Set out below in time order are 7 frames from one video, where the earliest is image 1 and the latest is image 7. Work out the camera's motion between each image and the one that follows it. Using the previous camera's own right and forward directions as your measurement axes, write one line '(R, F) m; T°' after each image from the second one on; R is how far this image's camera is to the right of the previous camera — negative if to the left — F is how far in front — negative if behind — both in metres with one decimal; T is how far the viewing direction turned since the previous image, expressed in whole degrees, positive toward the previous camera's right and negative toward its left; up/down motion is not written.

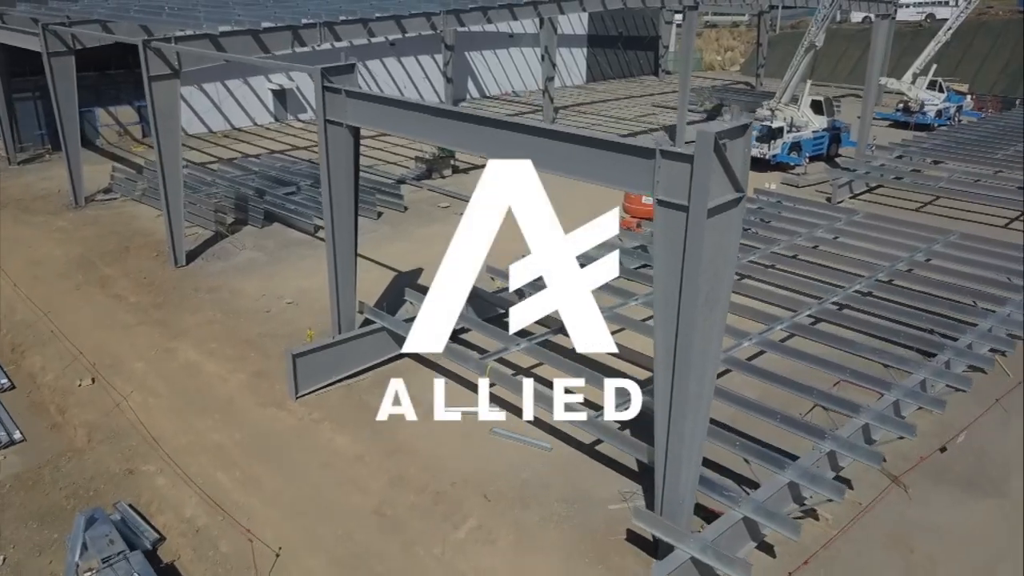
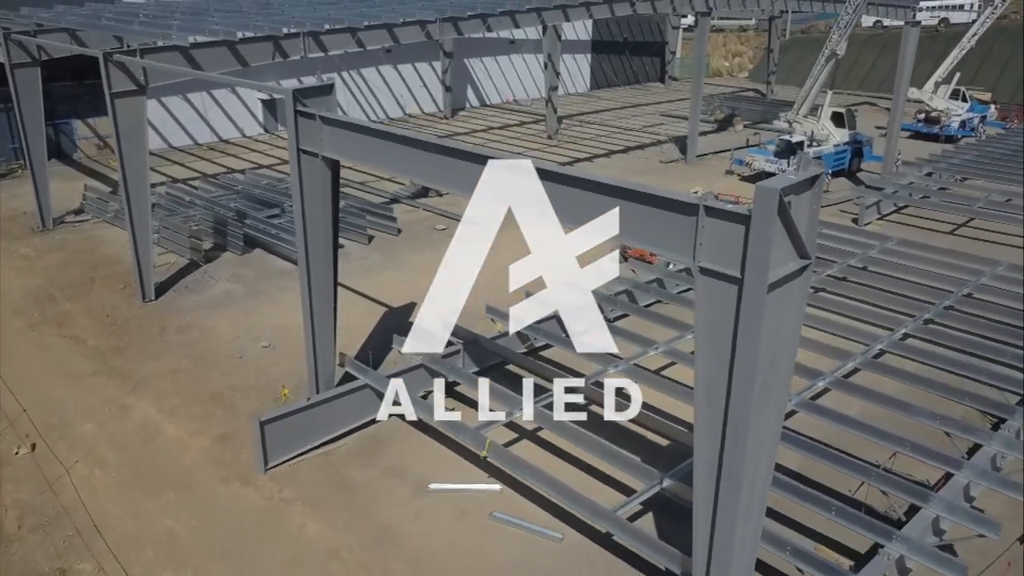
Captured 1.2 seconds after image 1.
(0.0, +1.1) m; 0°
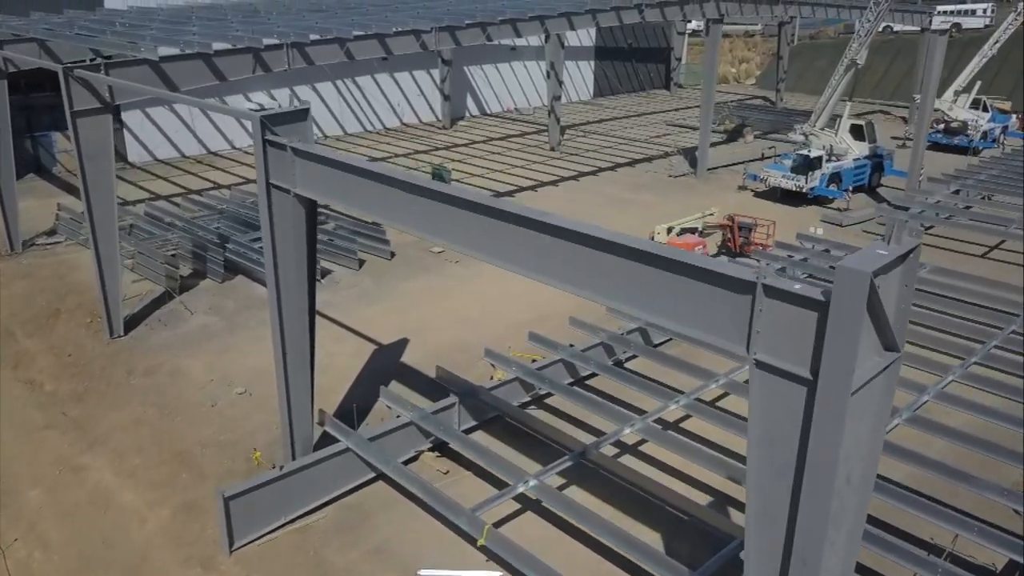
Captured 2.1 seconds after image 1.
(0.0, +0.9) m; 0°
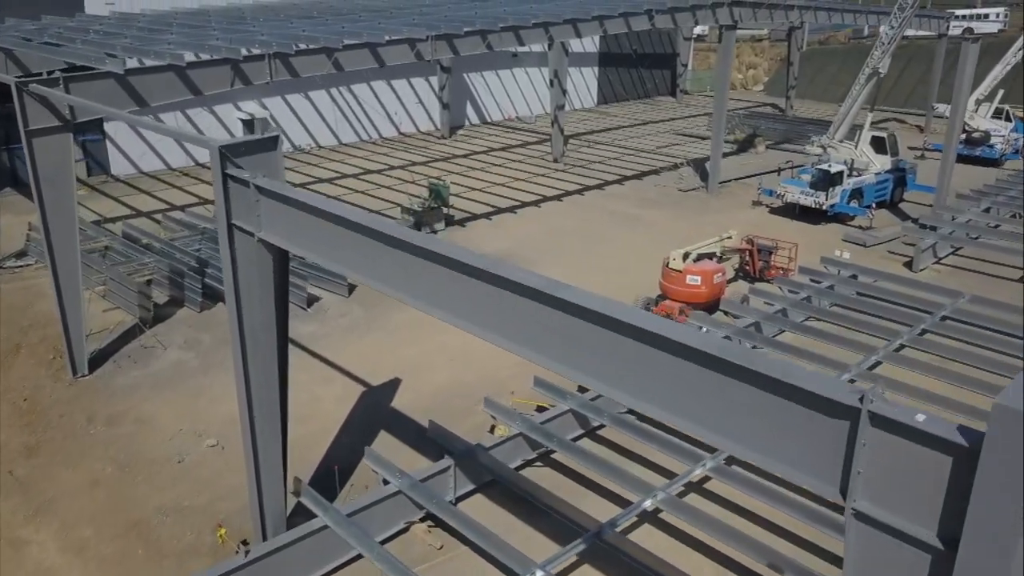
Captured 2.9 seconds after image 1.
(0.0, +0.9) m; 0°
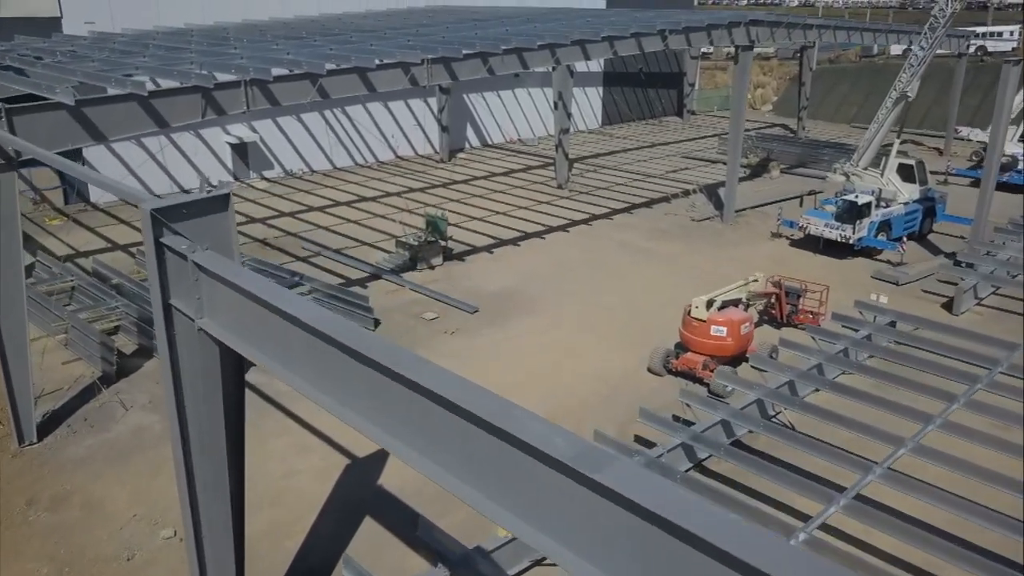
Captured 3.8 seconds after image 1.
(0.0, +1.1) m; 0°
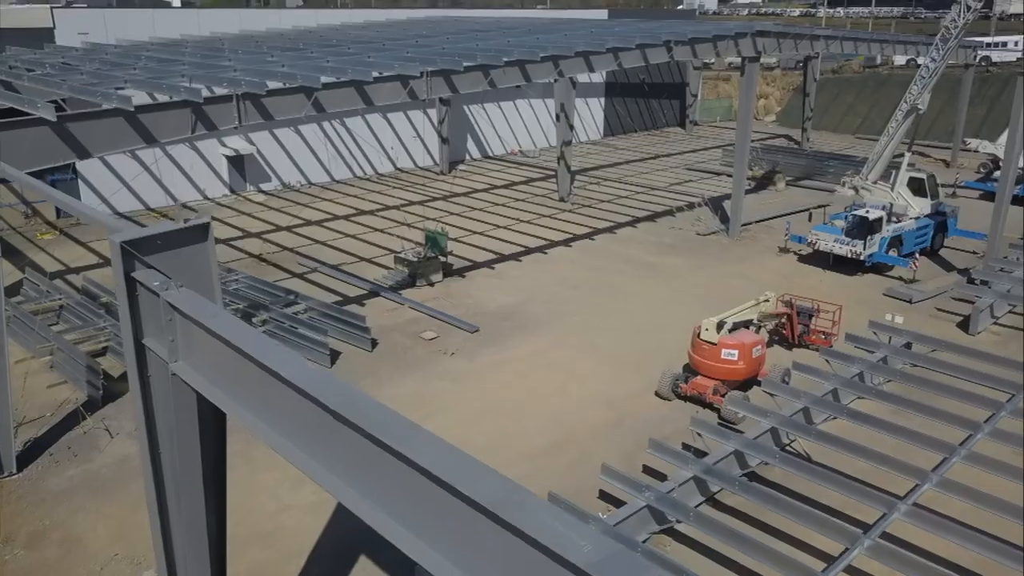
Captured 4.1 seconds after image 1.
(0.0, +0.4) m; 0°
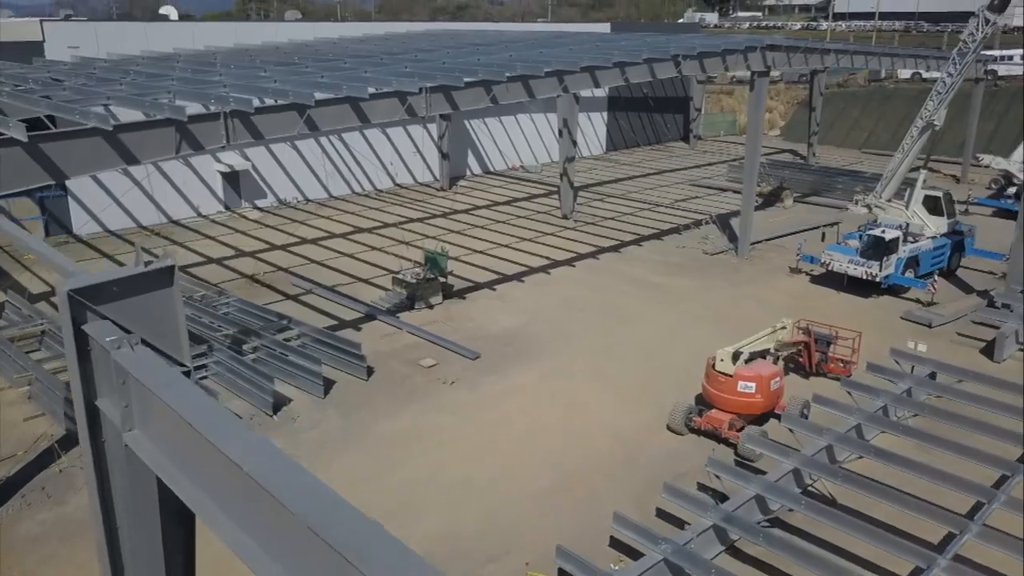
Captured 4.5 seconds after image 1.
(0.0, +0.5) m; 0°
